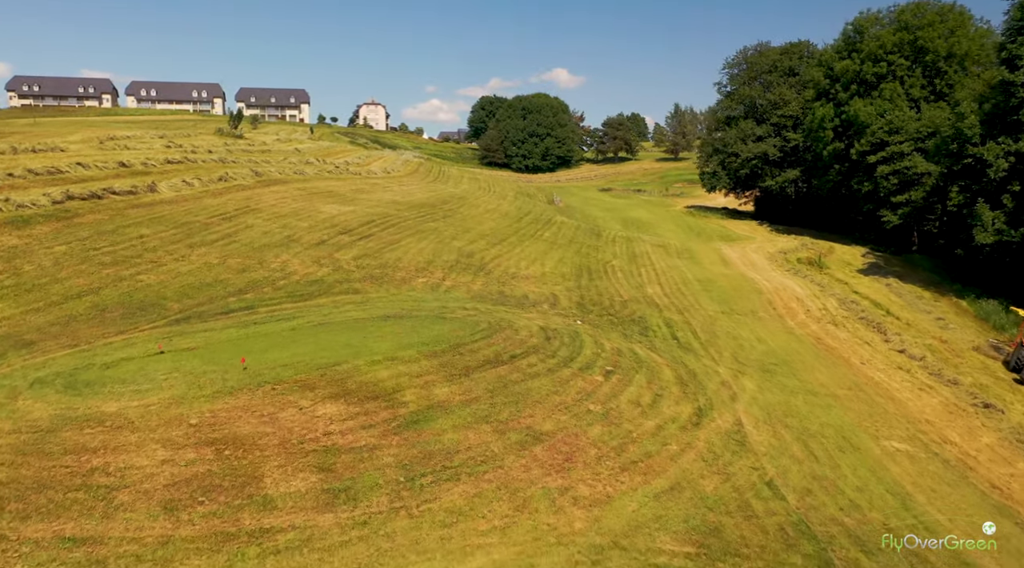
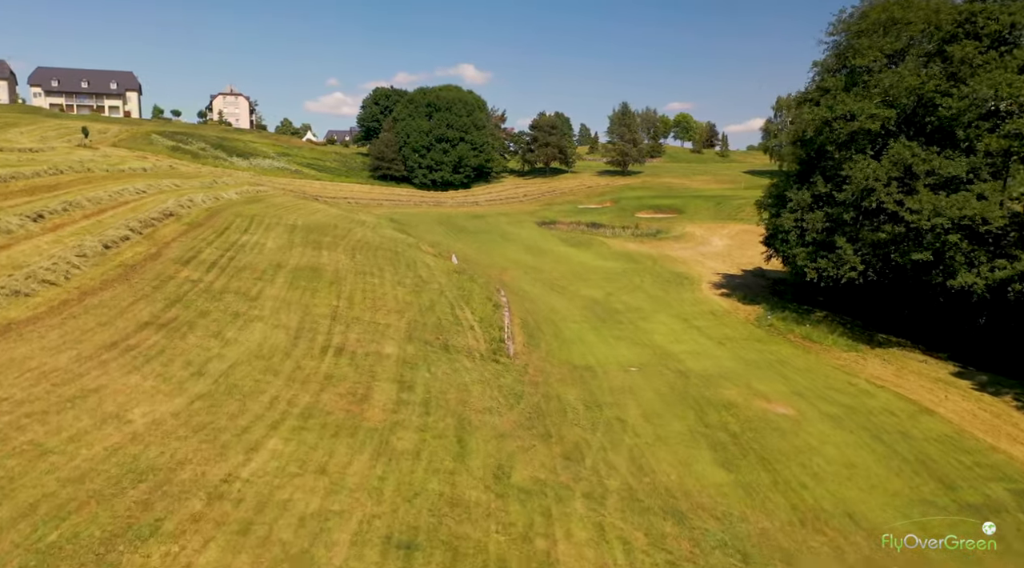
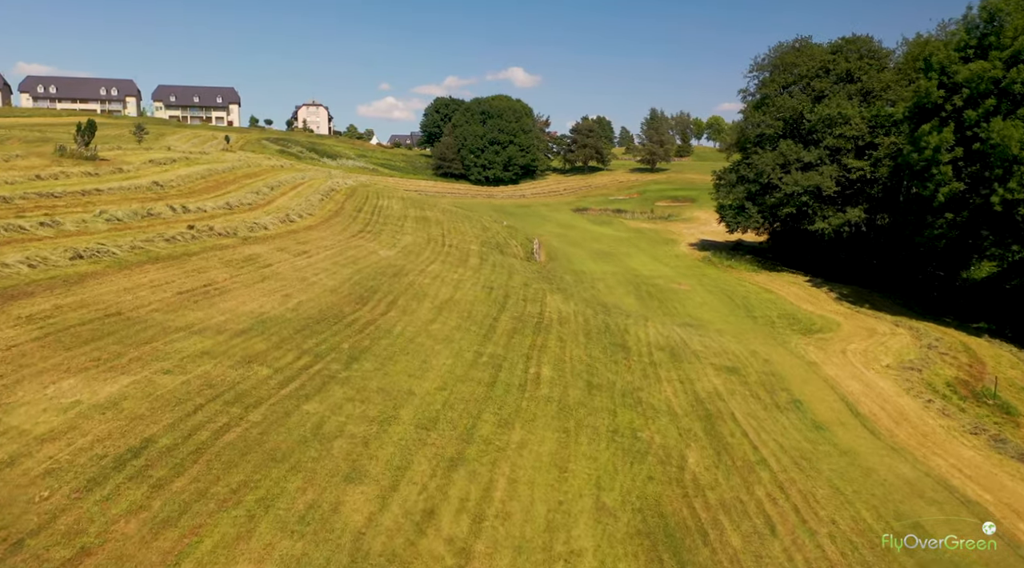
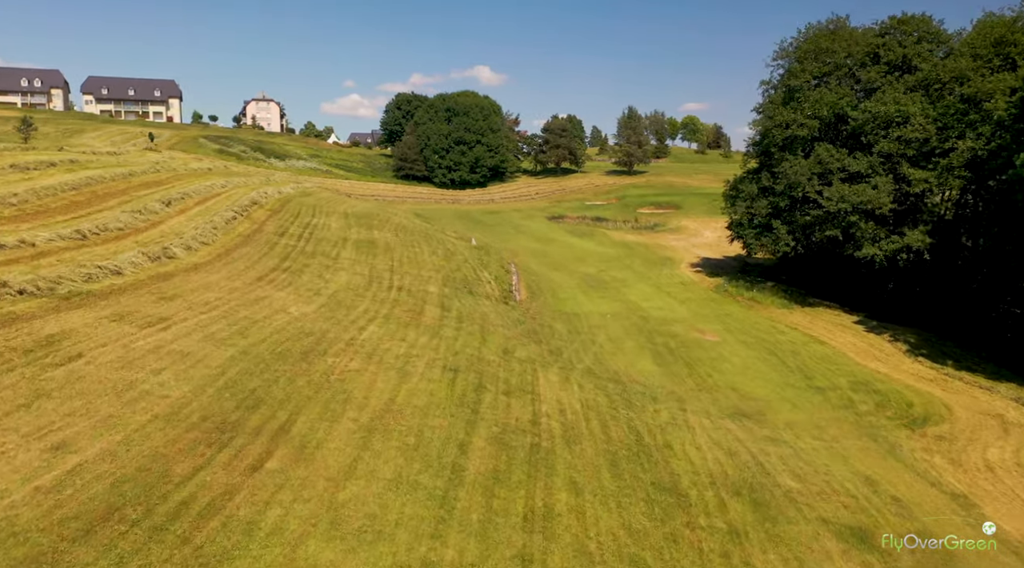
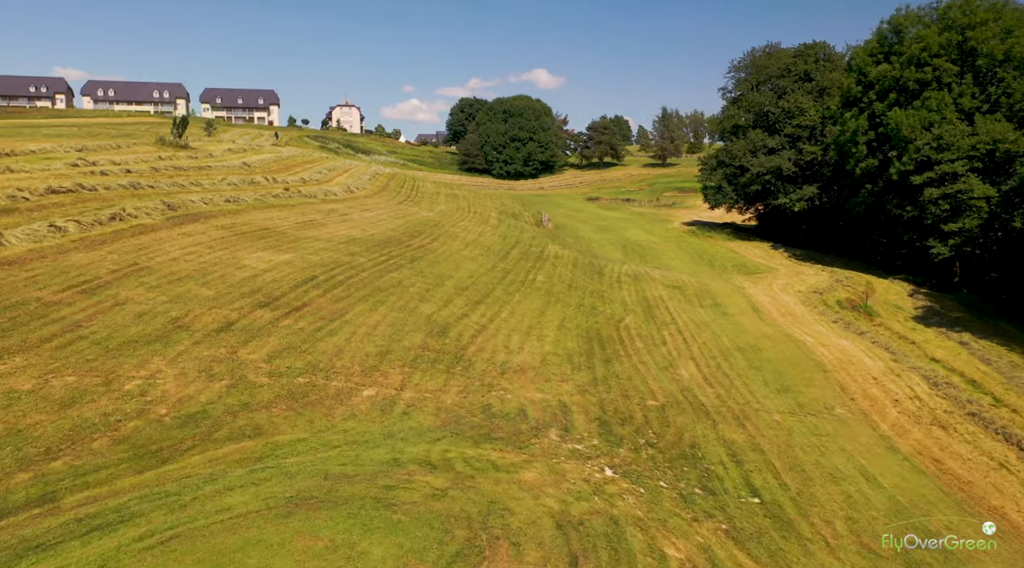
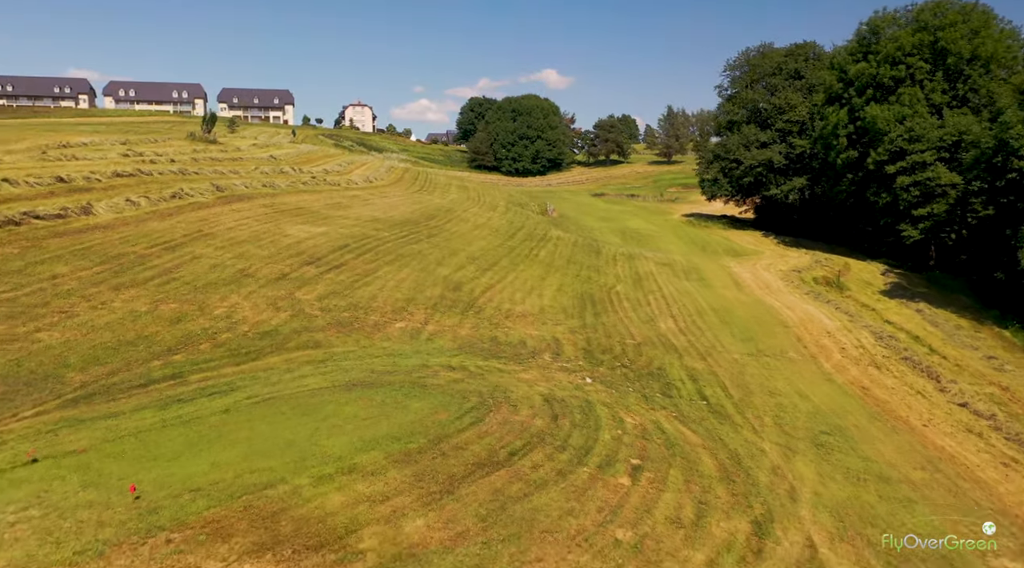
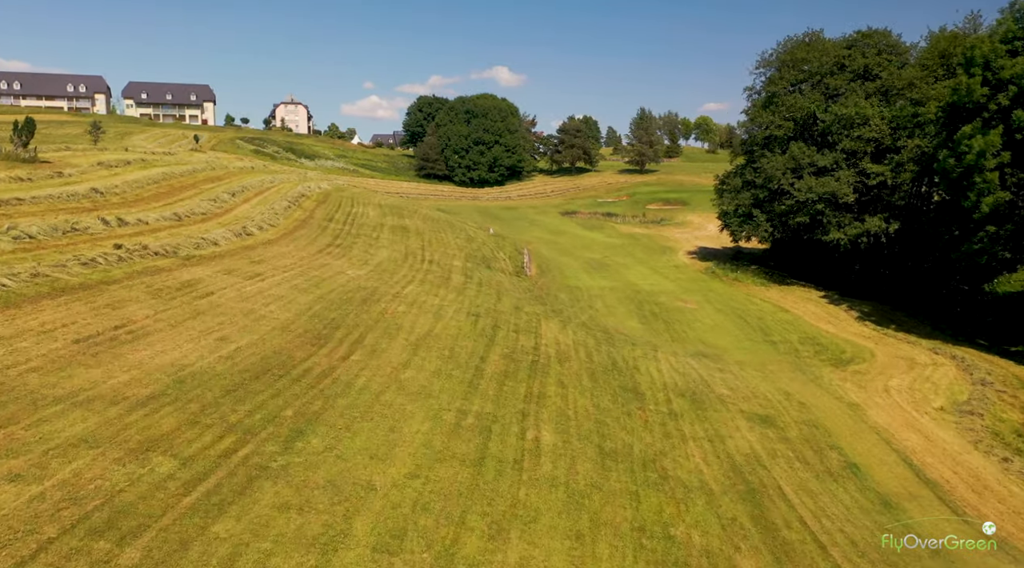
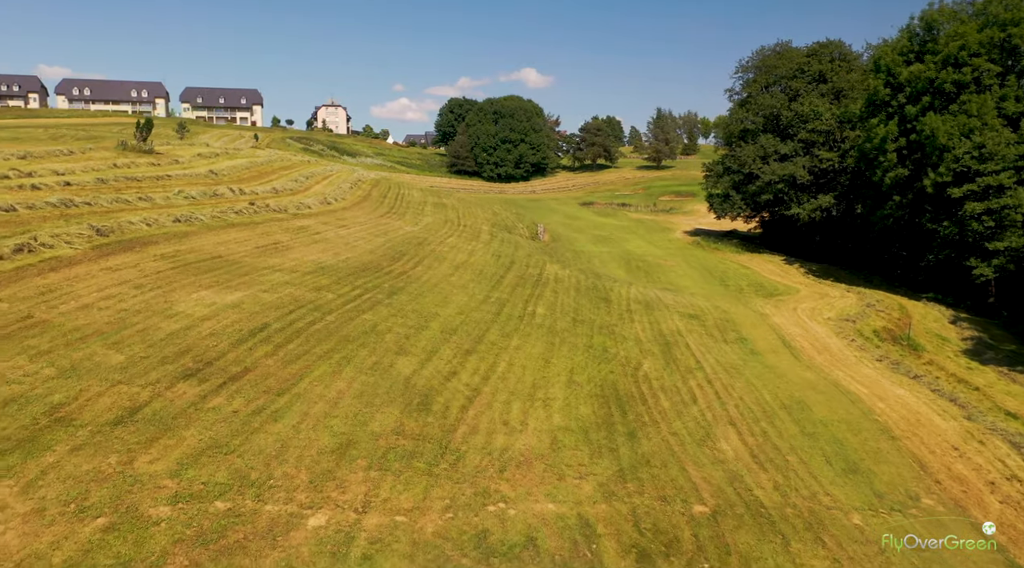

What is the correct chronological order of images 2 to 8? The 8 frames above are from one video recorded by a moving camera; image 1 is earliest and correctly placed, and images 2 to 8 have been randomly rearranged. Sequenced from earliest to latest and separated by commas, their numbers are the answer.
6, 5, 8, 3, 7, 4, 2
